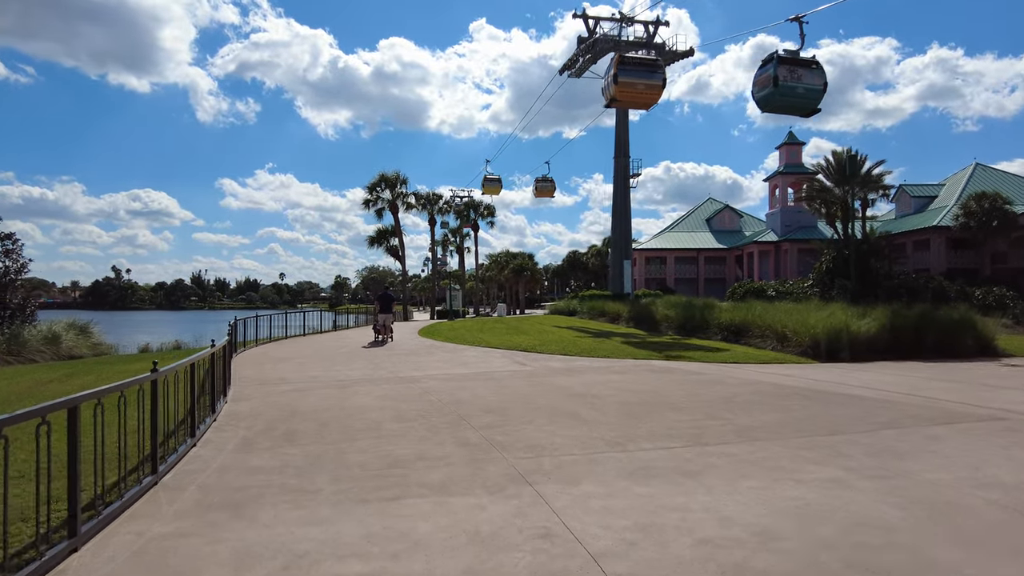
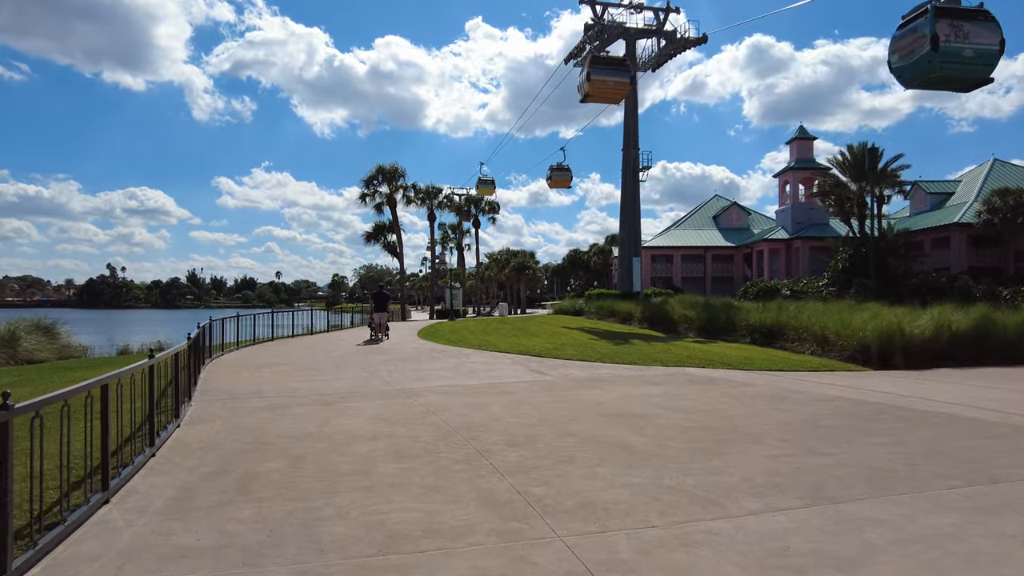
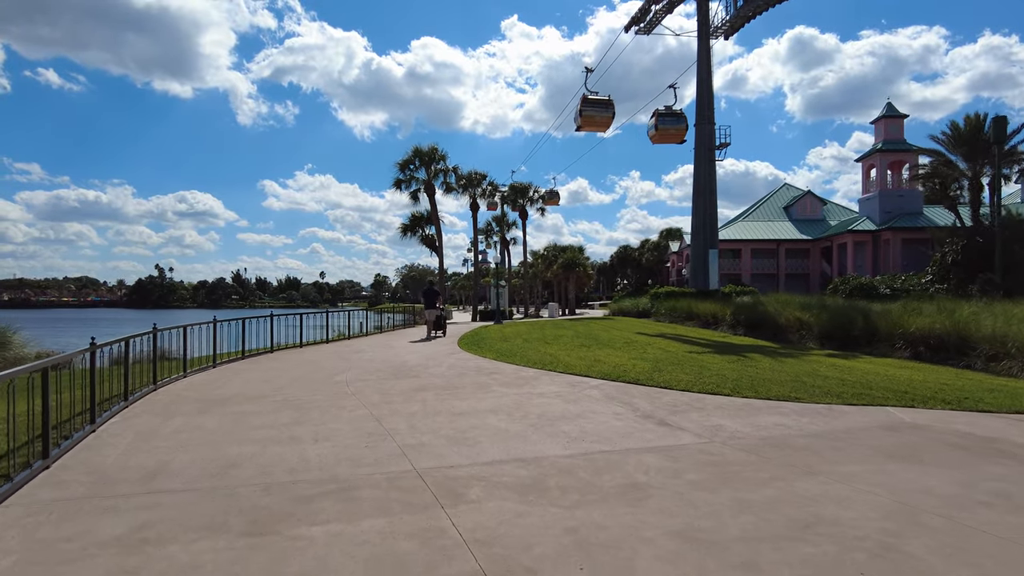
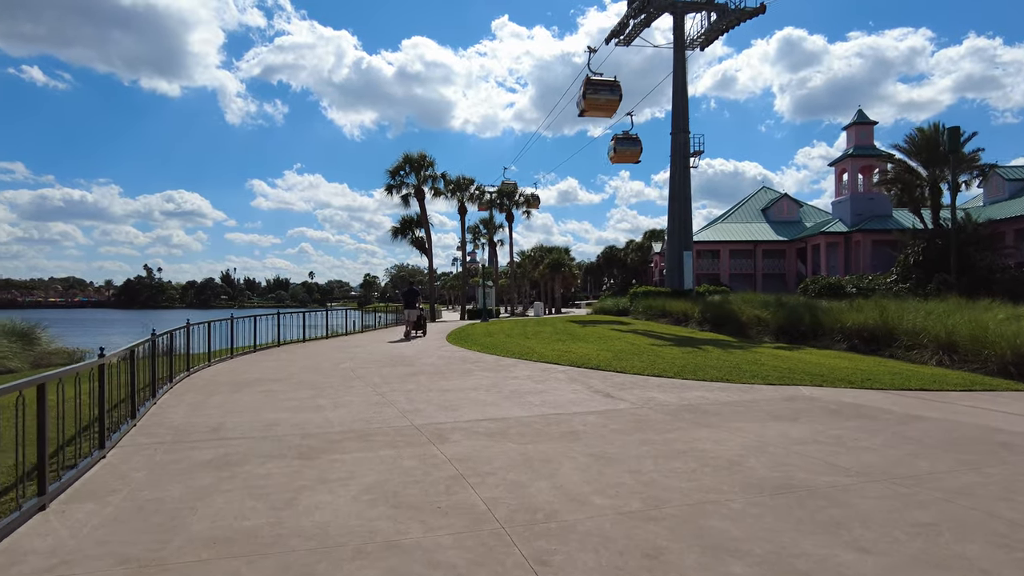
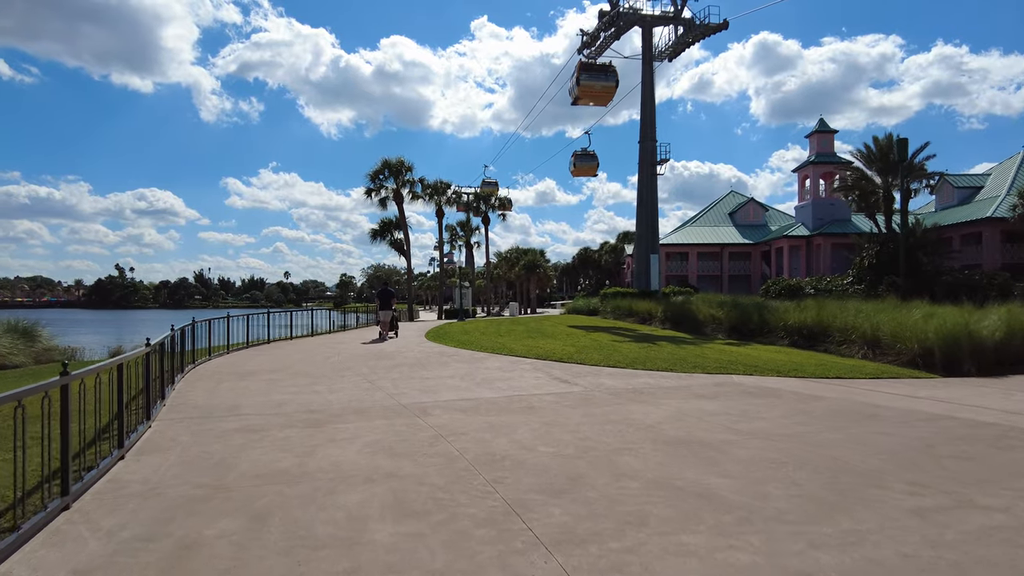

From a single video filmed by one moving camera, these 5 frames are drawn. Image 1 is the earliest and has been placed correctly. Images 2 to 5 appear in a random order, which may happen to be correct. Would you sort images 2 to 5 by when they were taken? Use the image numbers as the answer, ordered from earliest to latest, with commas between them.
2, 5, 4, 3
